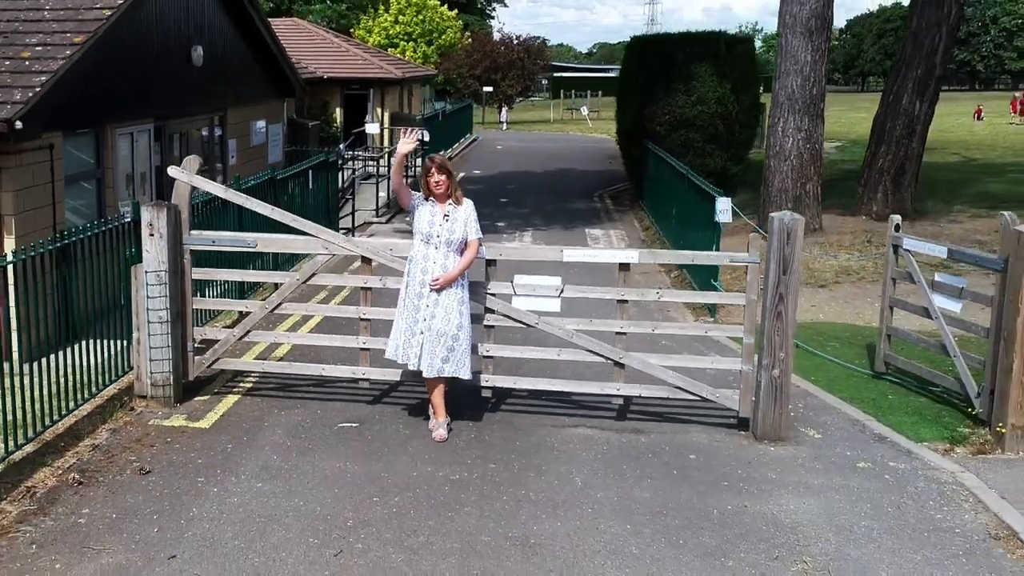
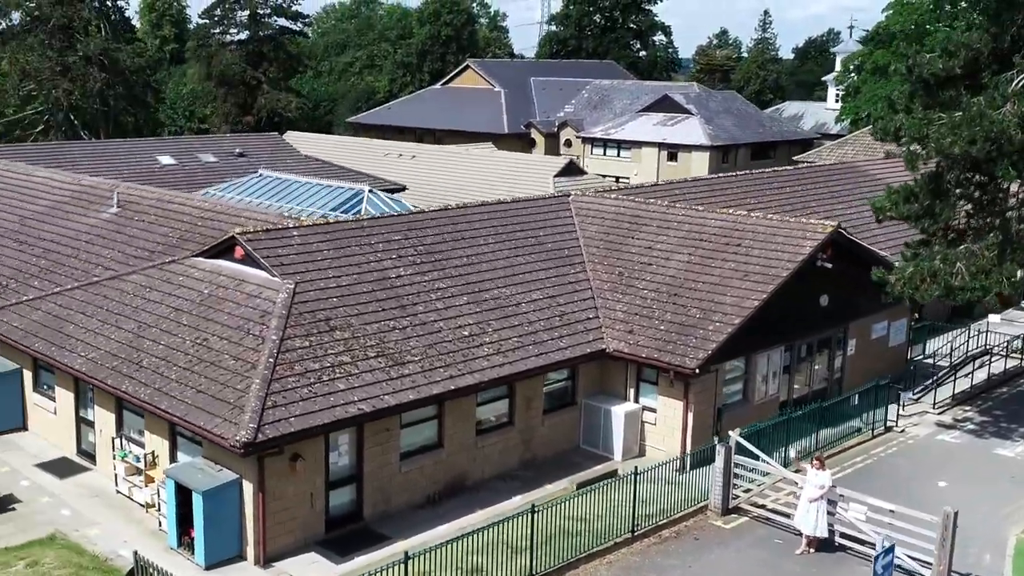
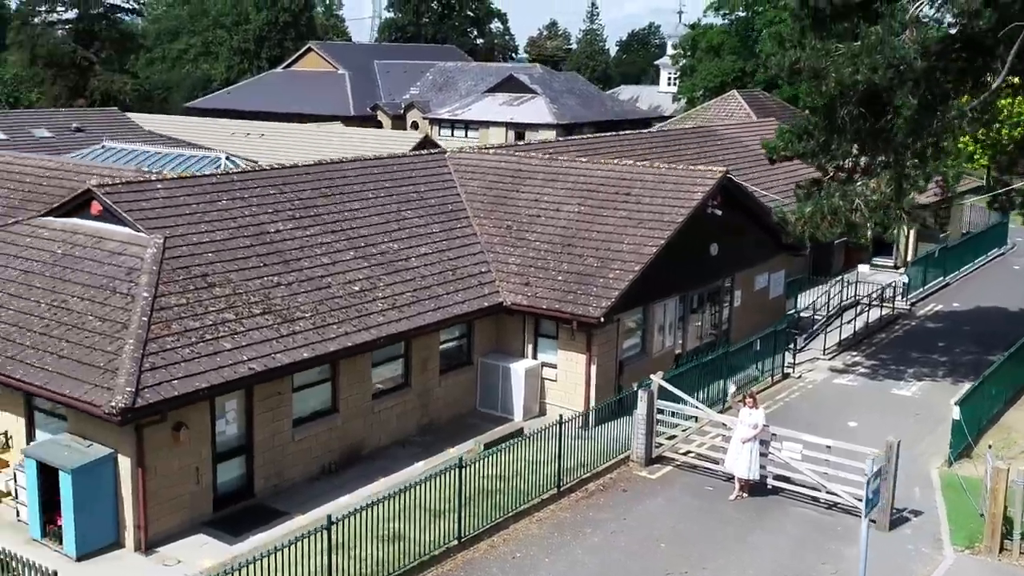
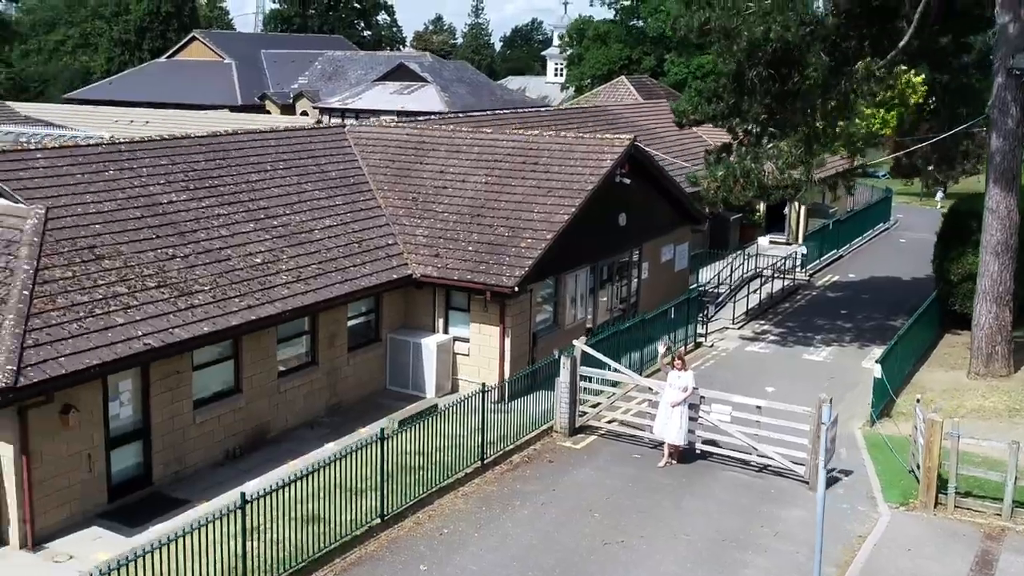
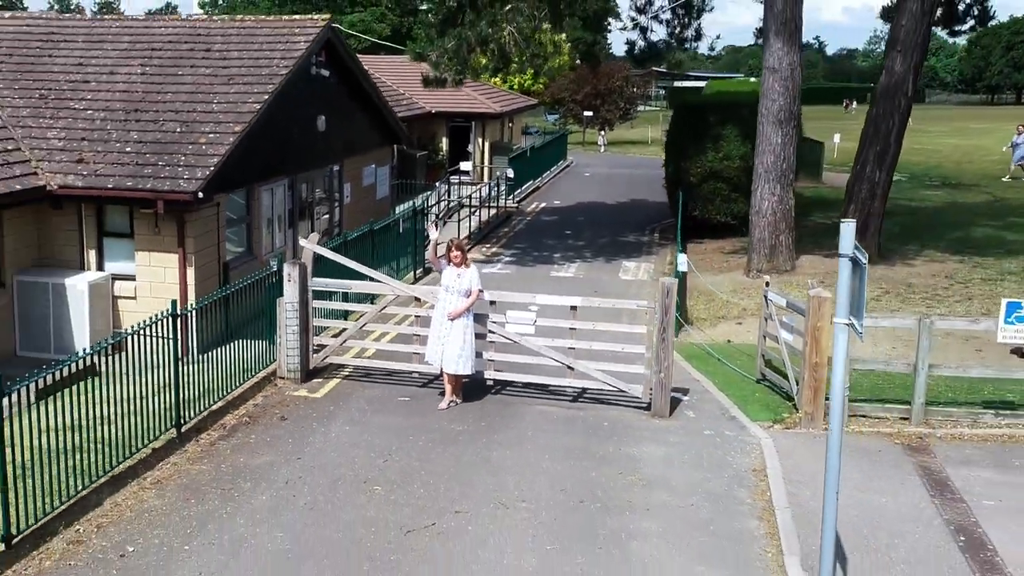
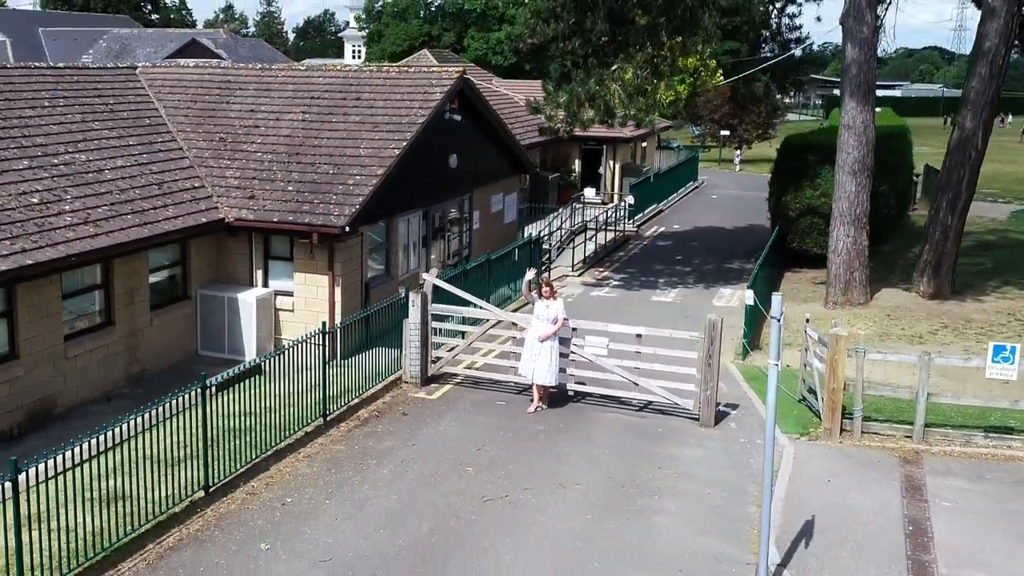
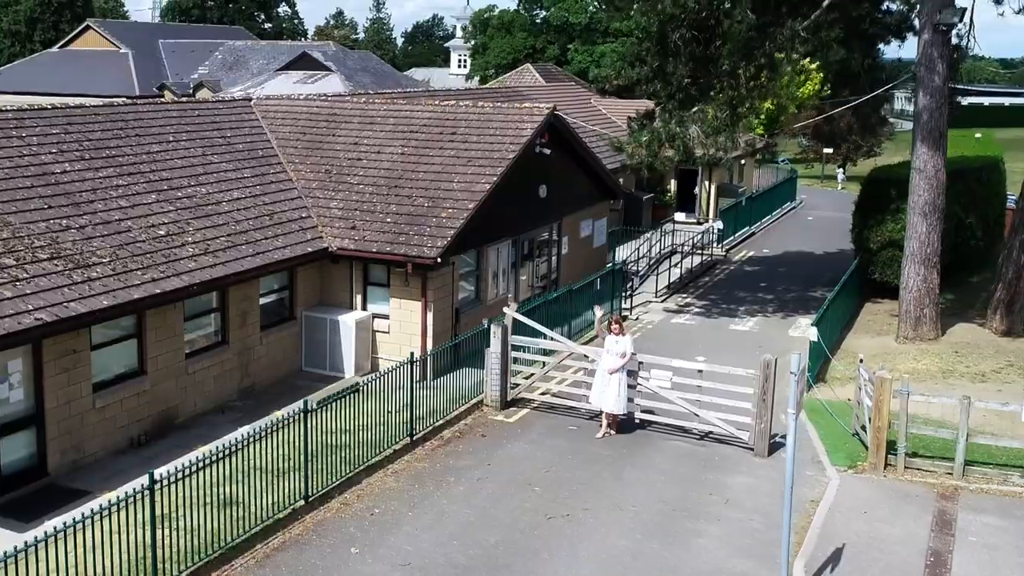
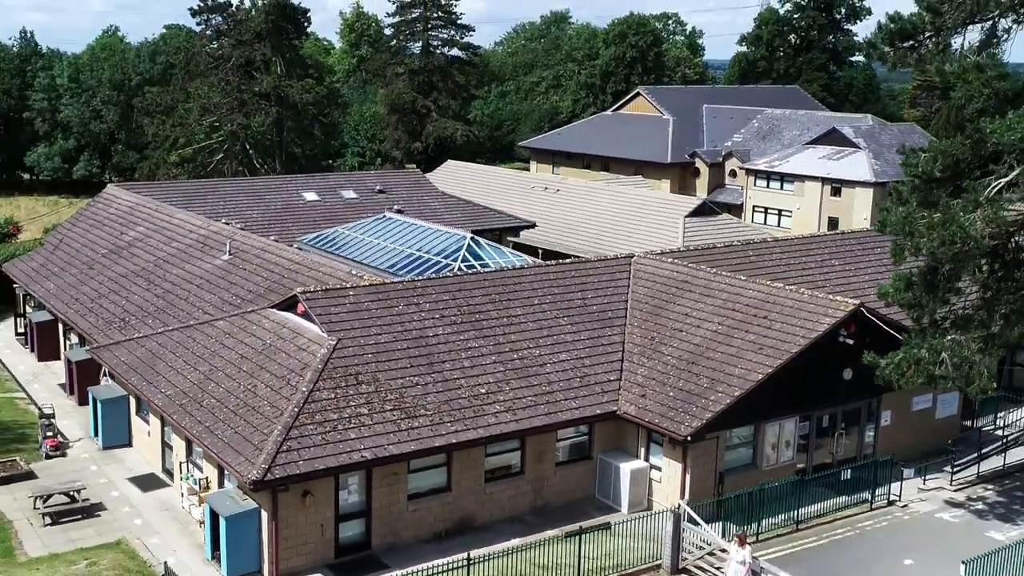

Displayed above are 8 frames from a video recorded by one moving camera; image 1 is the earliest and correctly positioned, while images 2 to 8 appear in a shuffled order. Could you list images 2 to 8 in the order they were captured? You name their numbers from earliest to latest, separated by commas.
5, 6, 7, 4, 3, 2, 8
